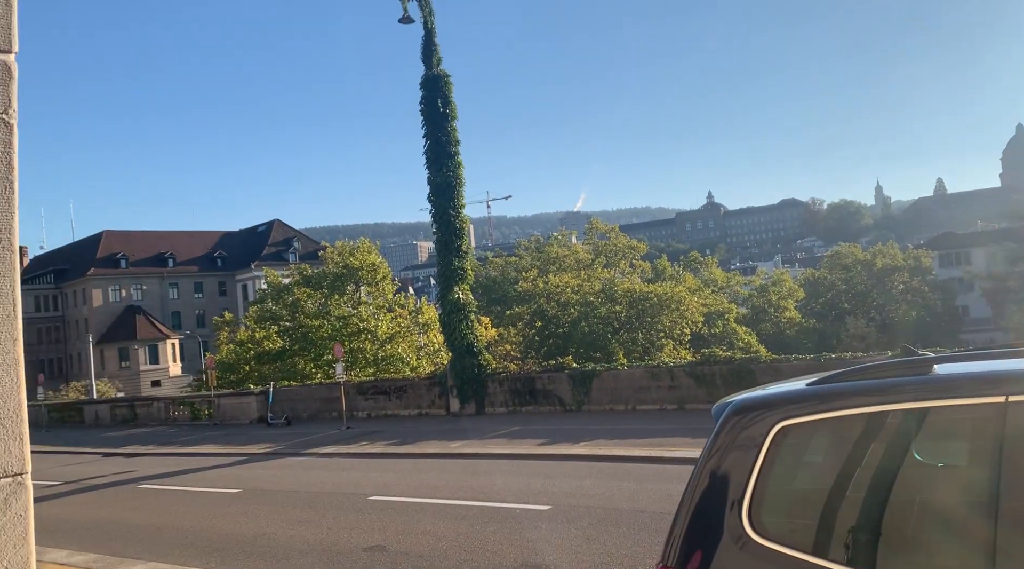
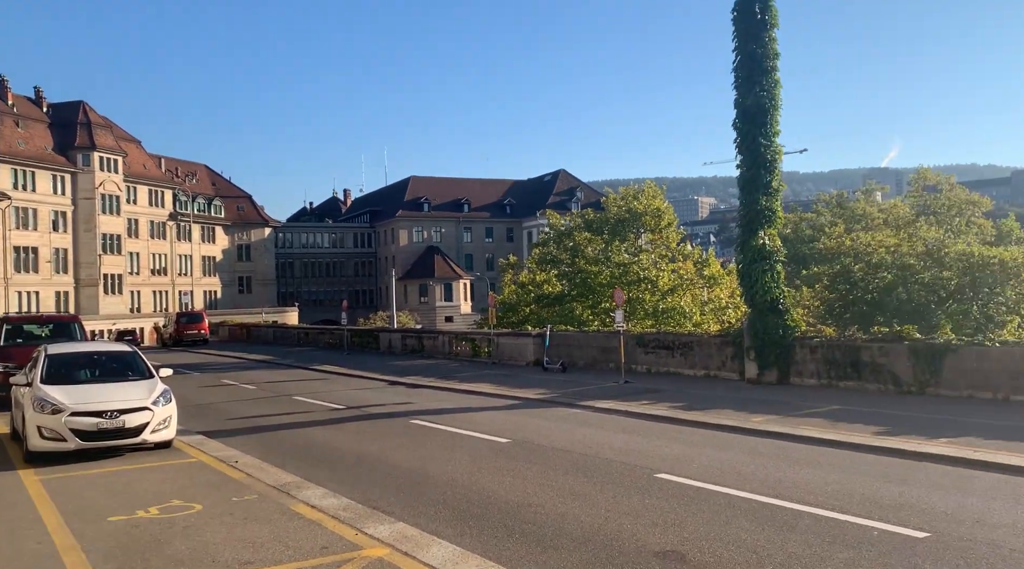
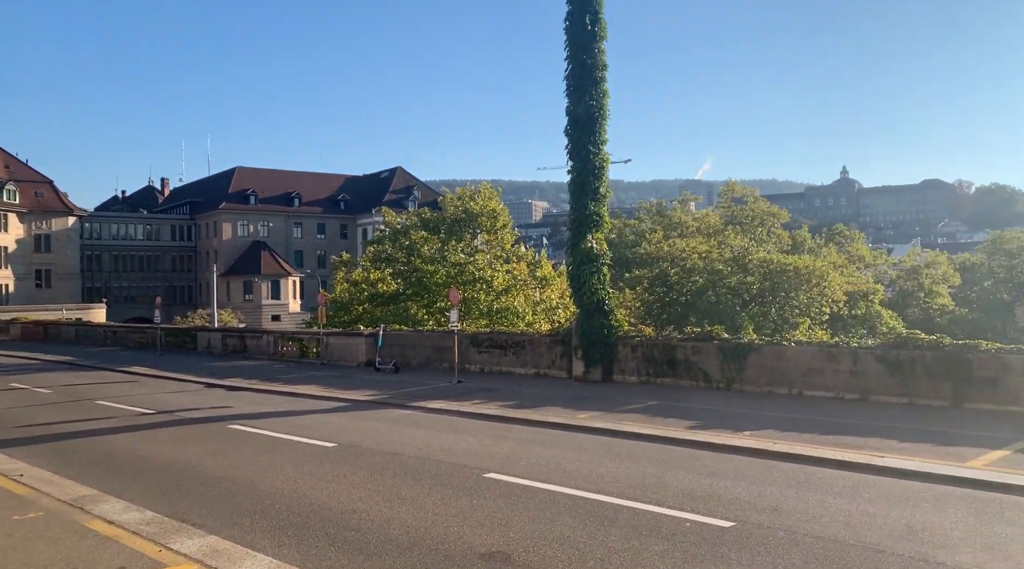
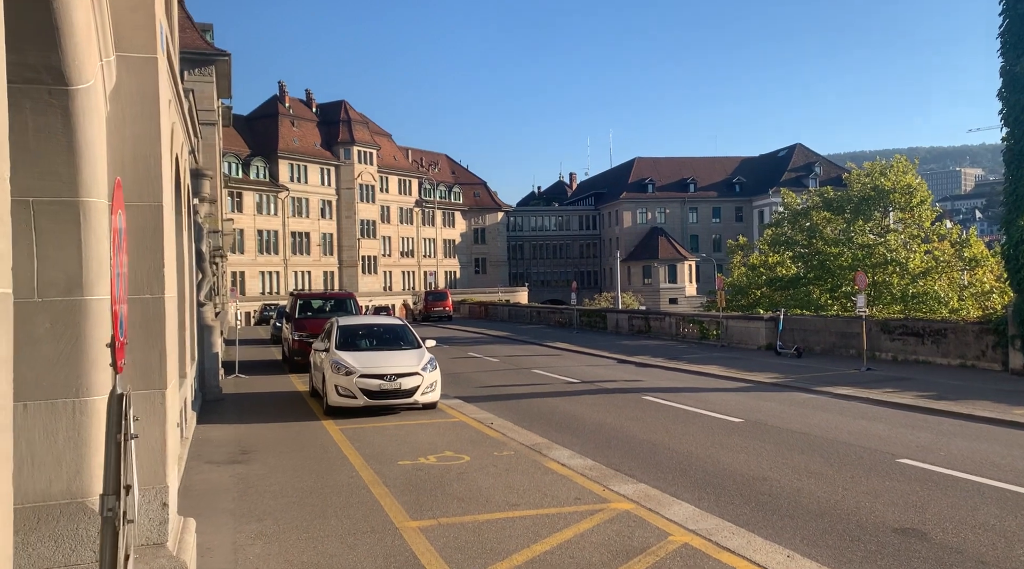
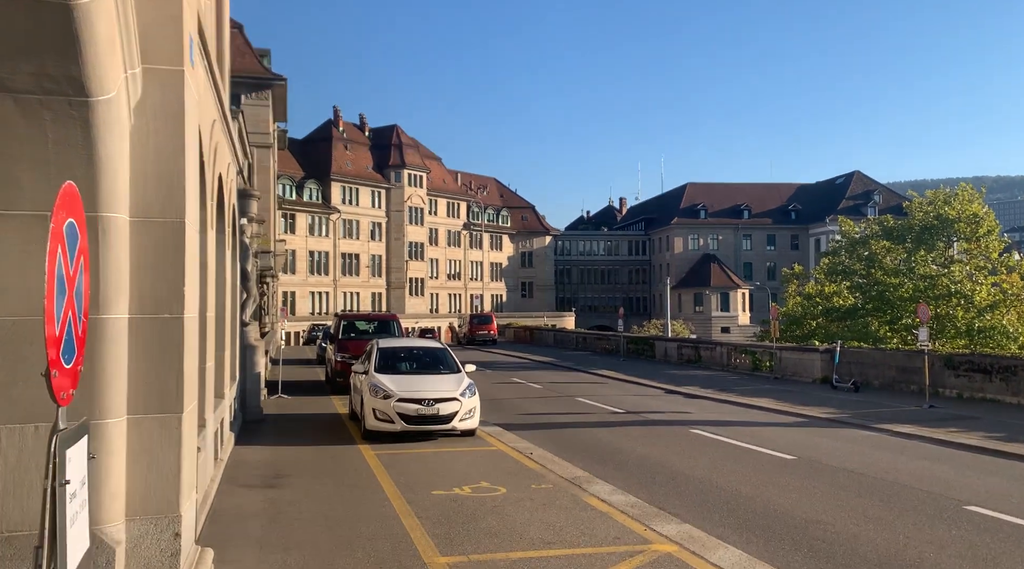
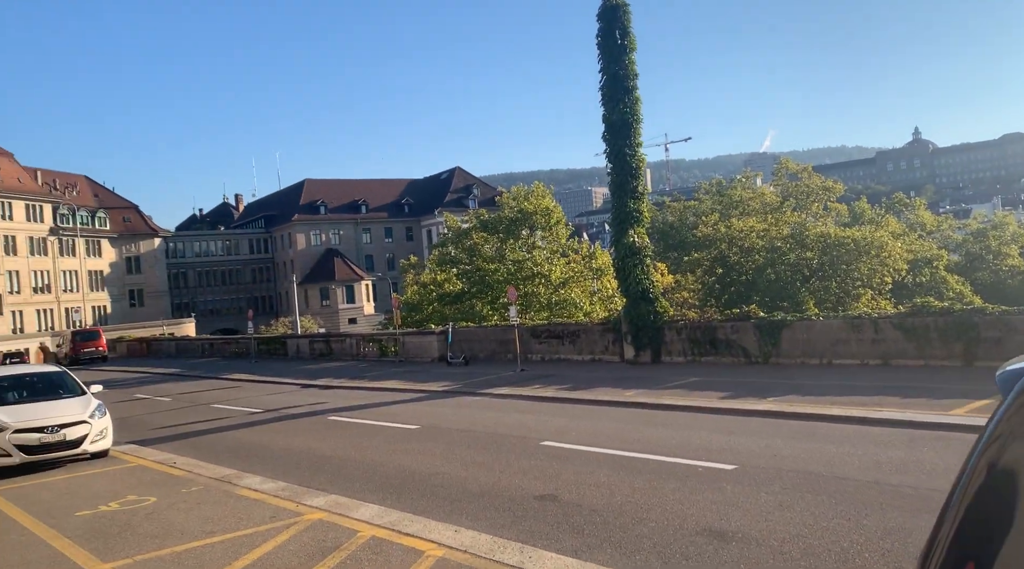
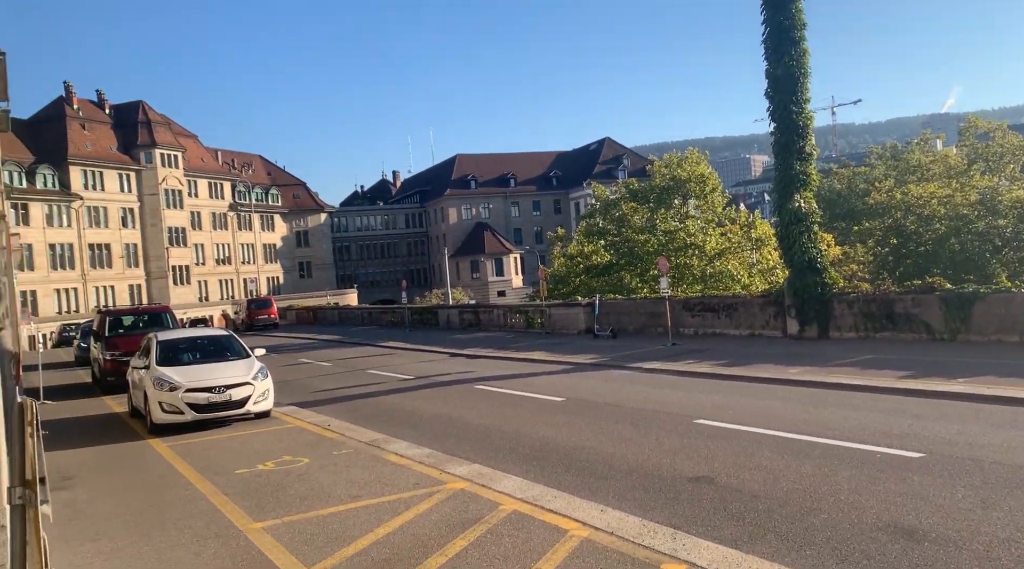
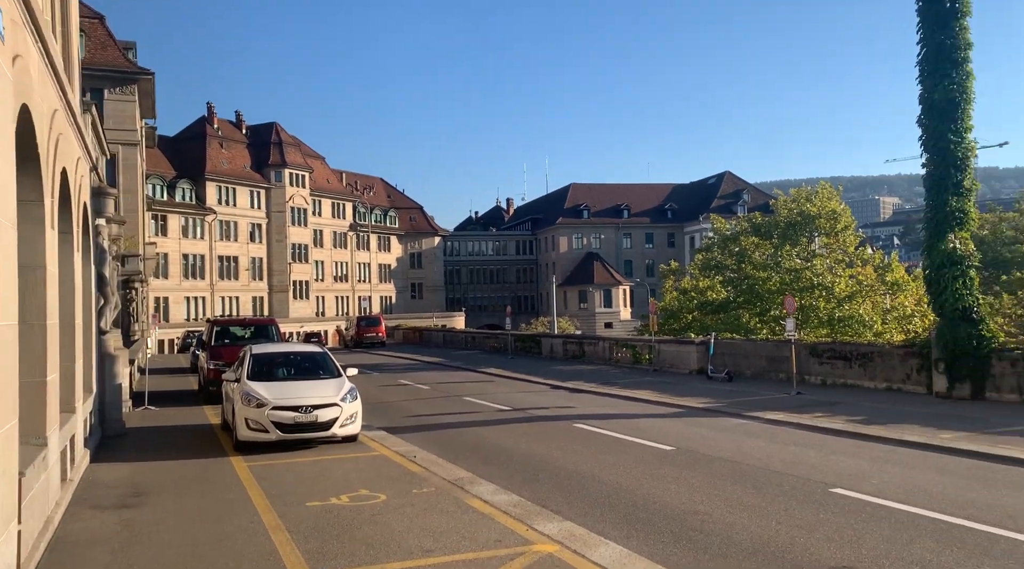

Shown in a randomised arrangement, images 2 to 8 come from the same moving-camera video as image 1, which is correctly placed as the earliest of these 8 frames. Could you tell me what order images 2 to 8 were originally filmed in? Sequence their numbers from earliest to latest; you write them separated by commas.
6, 7, 4, 5, 8, 2, 3
